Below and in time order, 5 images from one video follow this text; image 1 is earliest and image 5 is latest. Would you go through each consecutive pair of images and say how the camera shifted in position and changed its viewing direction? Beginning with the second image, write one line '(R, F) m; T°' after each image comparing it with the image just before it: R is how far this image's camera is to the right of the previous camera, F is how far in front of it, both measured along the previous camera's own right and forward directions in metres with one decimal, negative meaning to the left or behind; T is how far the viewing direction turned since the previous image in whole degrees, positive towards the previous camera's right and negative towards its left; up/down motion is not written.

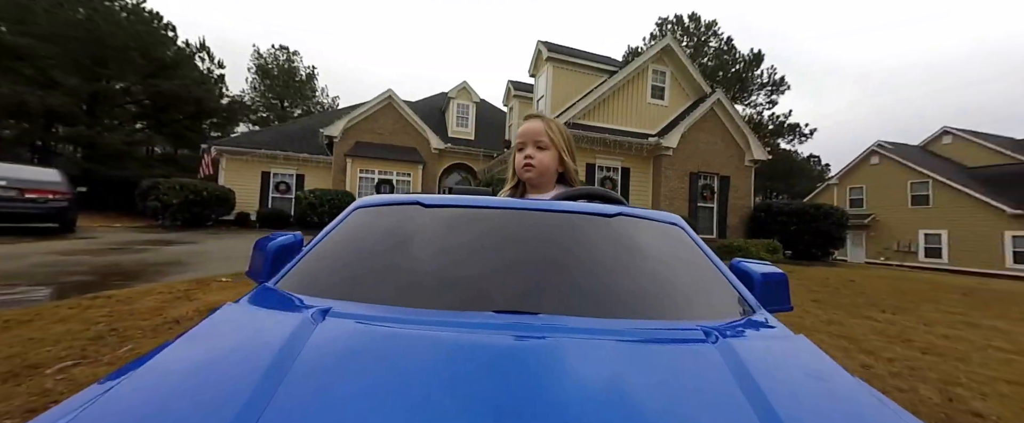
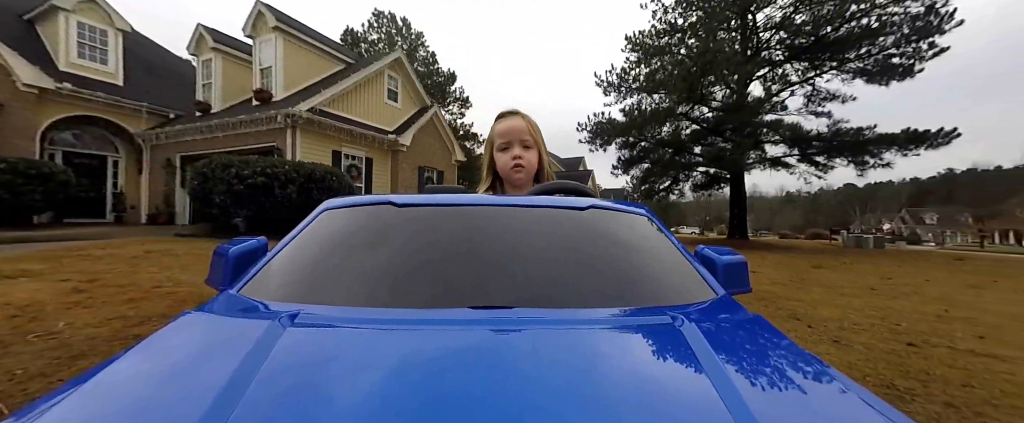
(-2.1, -2.1) m; +46°
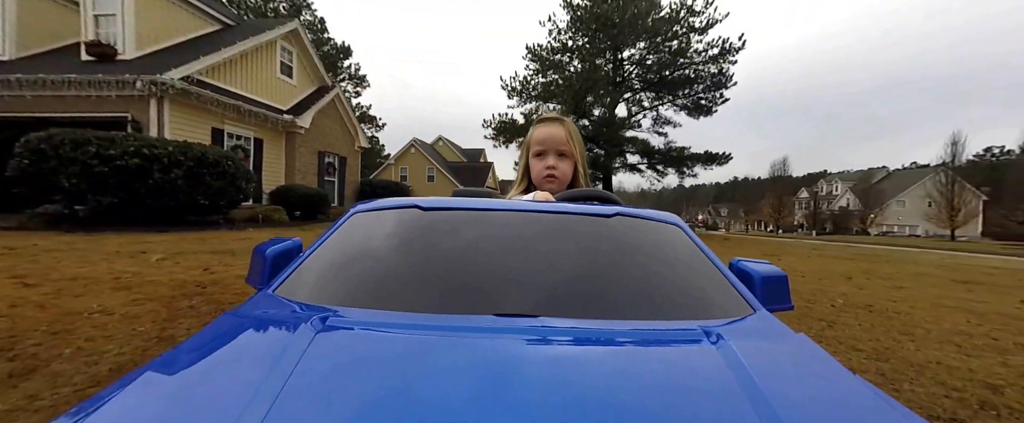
(-0.8, -1.4) m; +17°
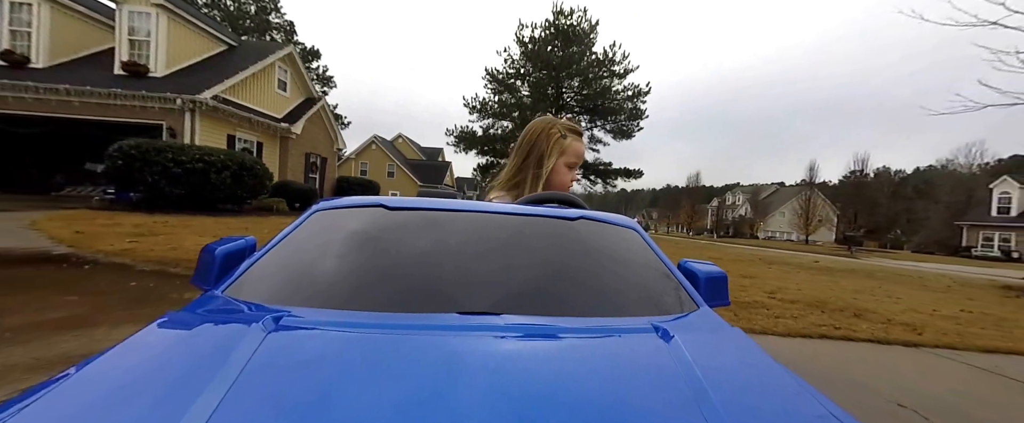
(-0.4, -4.5) m; +8°
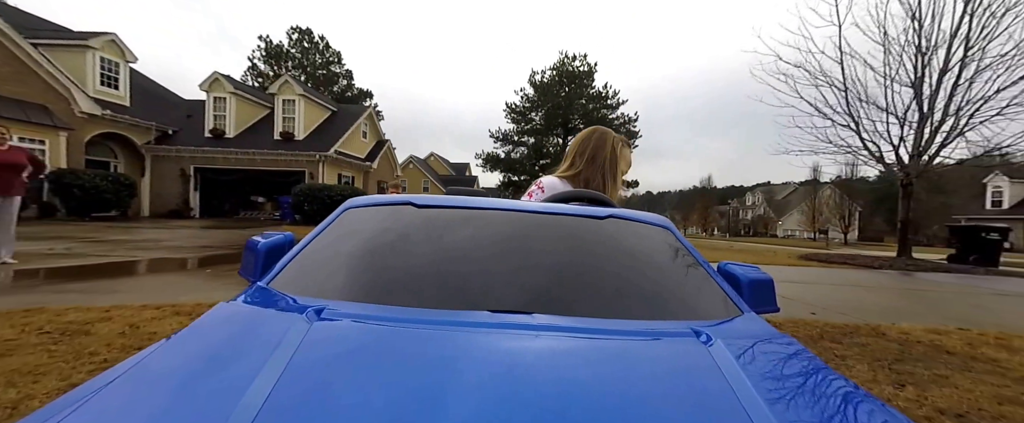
(+0.7, -6.9) m; -4°
